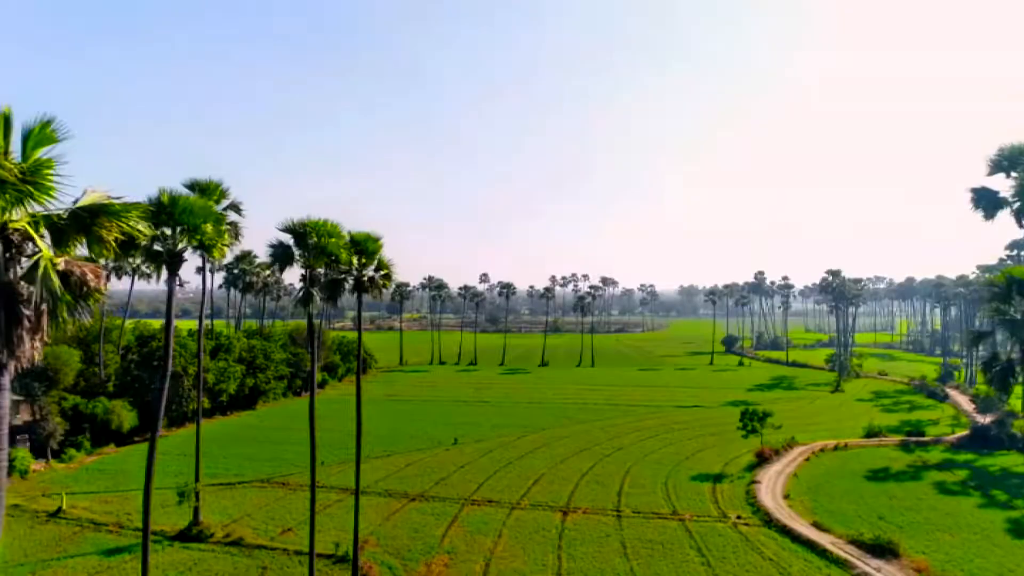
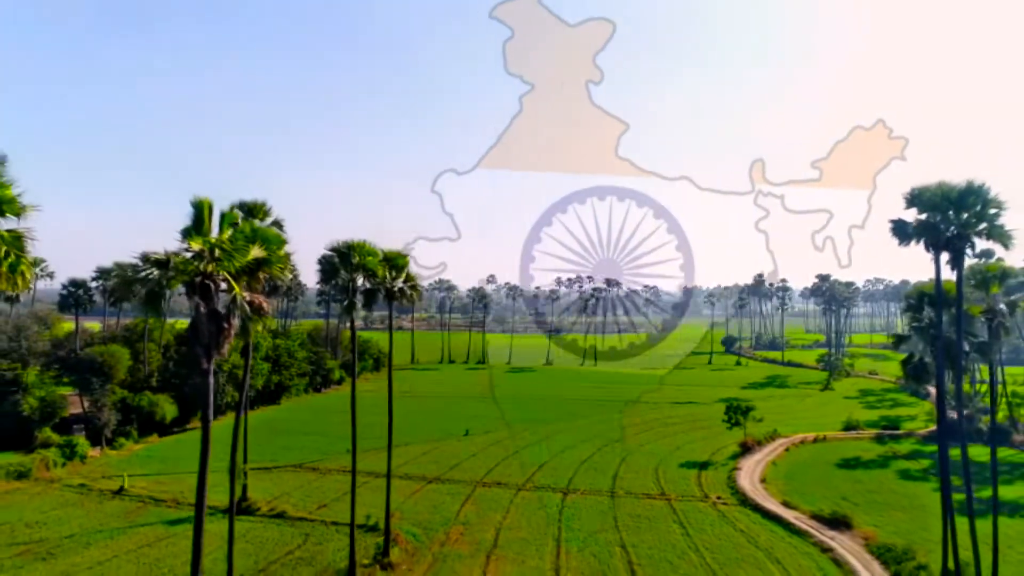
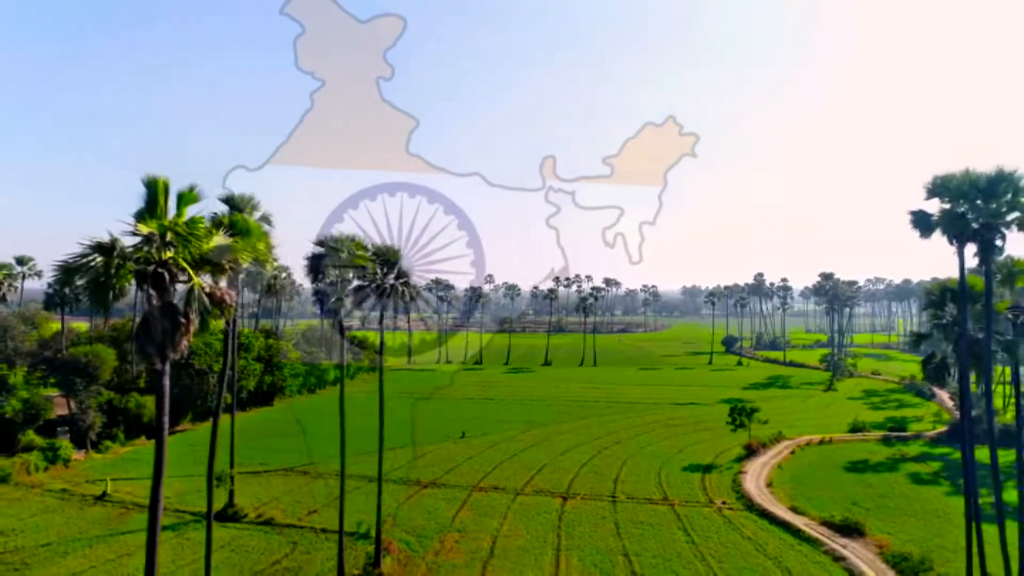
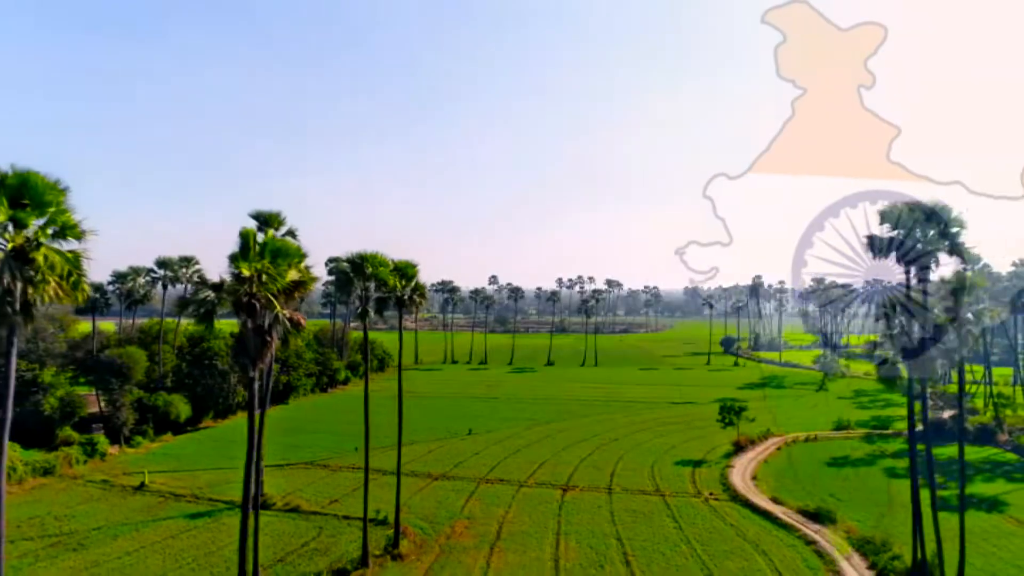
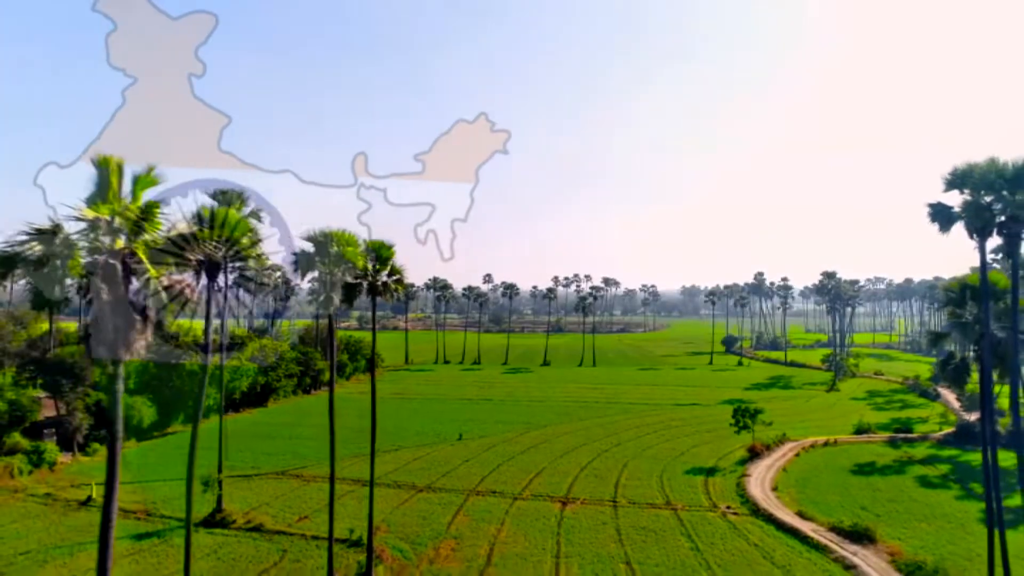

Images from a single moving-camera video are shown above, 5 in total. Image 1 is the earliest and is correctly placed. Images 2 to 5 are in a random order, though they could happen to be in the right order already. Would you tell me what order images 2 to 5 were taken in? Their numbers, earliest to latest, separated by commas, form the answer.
5, 3, 2, 4
